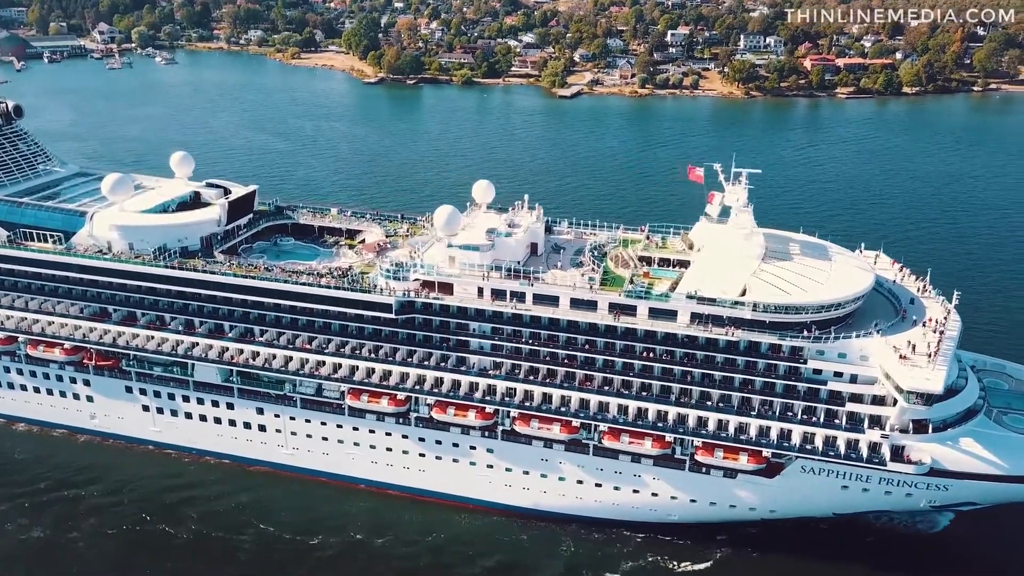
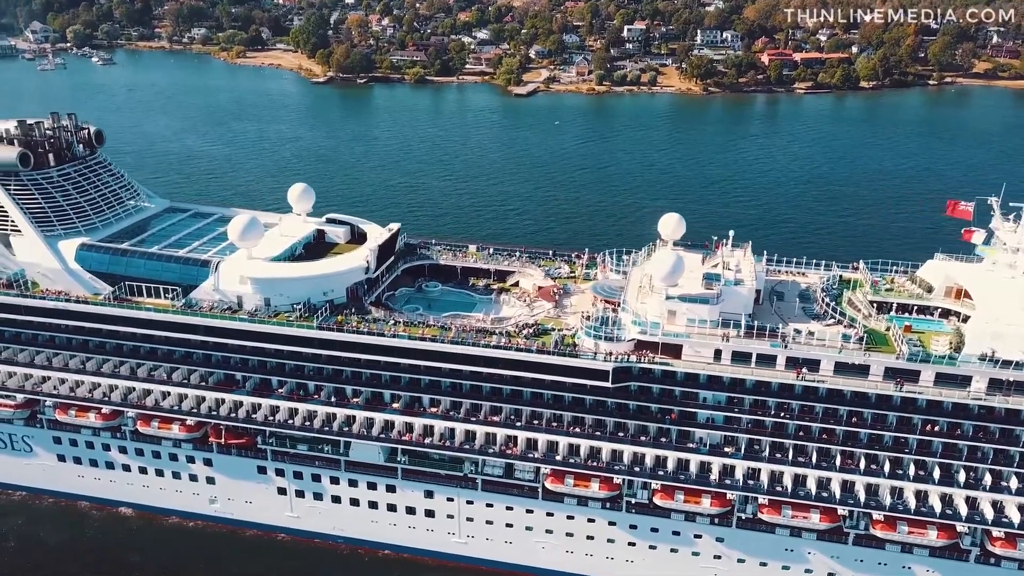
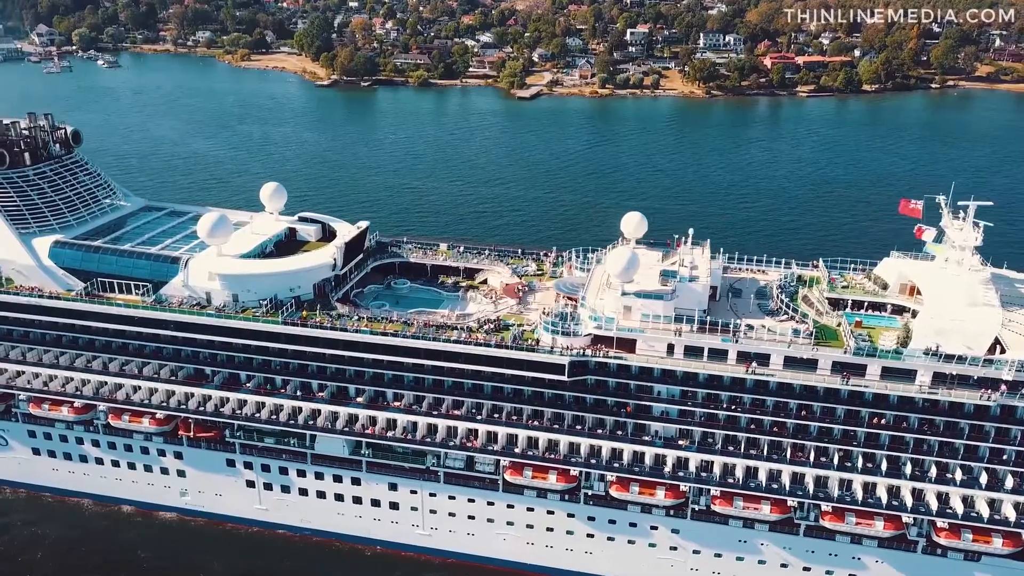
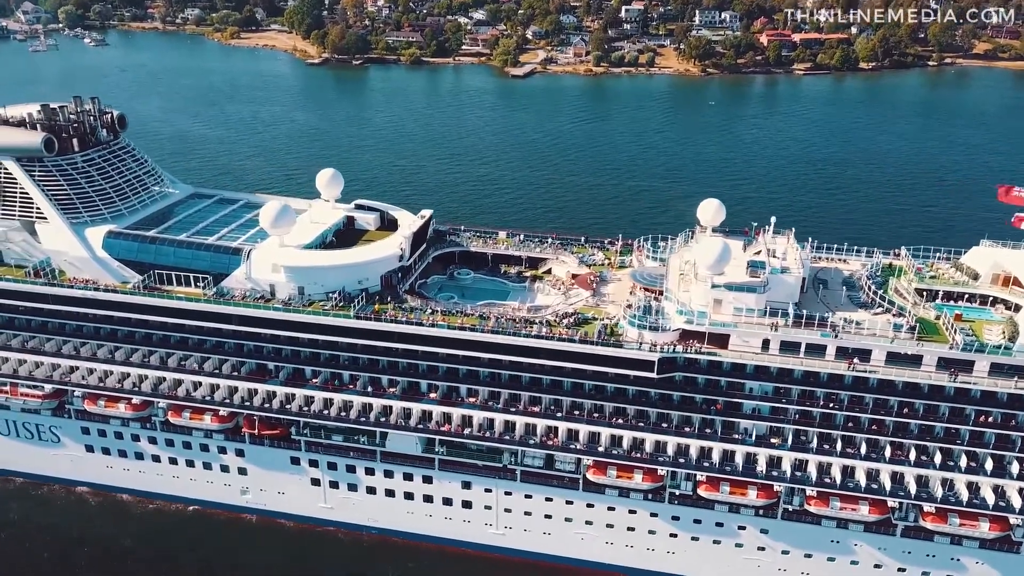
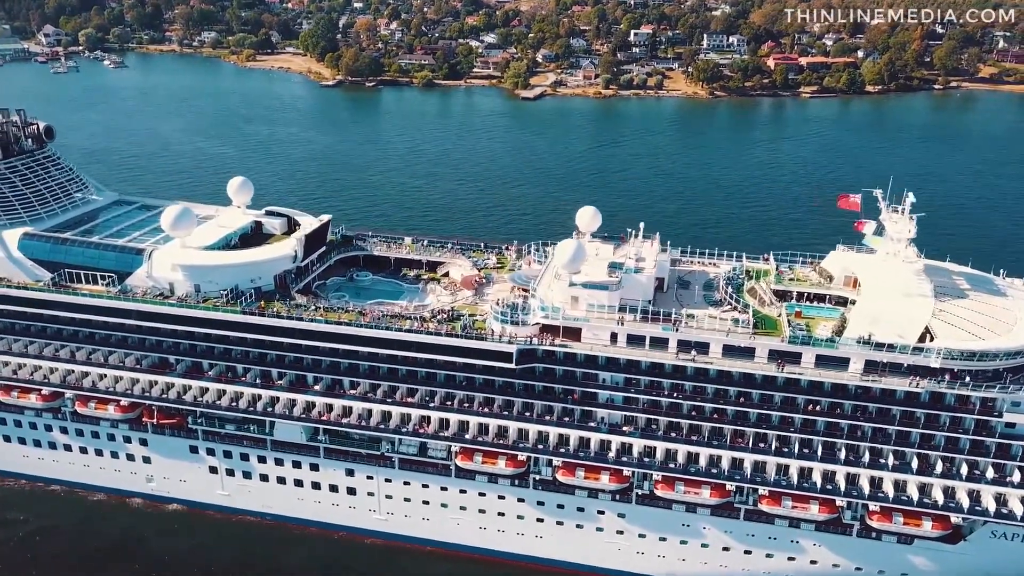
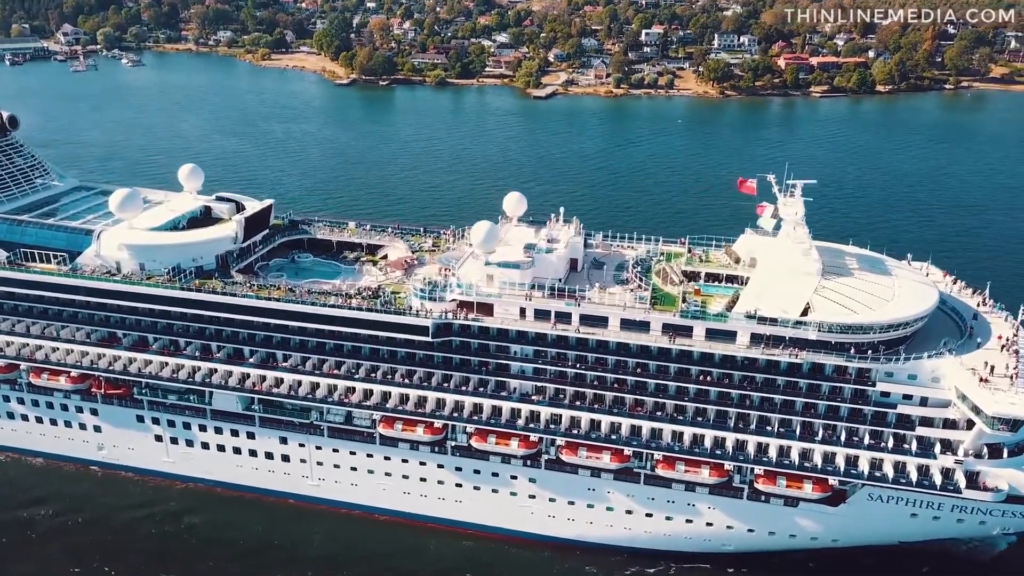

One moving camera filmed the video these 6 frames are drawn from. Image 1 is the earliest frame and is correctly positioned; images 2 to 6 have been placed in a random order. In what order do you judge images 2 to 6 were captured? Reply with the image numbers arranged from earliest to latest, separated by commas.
6, 5, 3, 2, 4
